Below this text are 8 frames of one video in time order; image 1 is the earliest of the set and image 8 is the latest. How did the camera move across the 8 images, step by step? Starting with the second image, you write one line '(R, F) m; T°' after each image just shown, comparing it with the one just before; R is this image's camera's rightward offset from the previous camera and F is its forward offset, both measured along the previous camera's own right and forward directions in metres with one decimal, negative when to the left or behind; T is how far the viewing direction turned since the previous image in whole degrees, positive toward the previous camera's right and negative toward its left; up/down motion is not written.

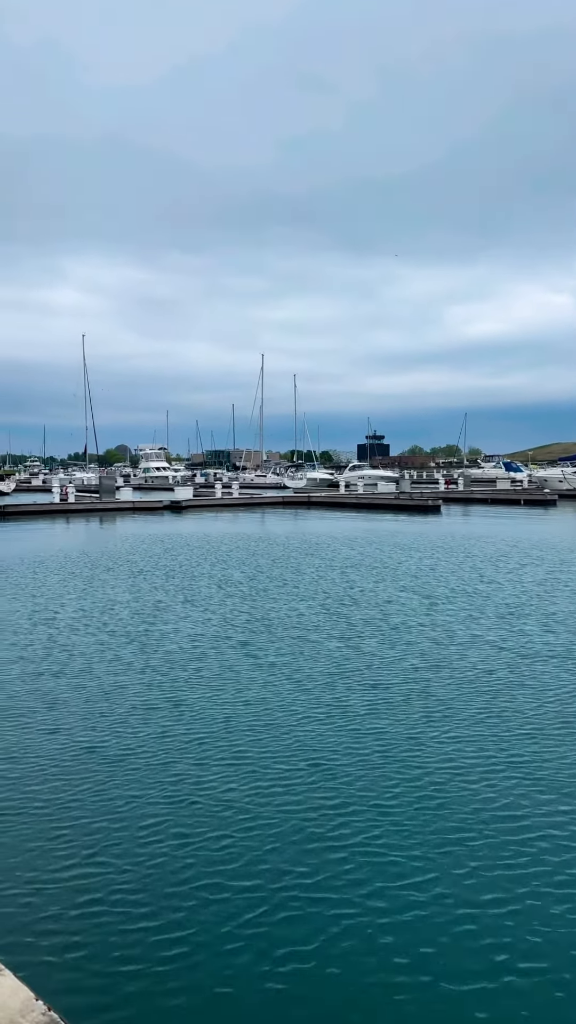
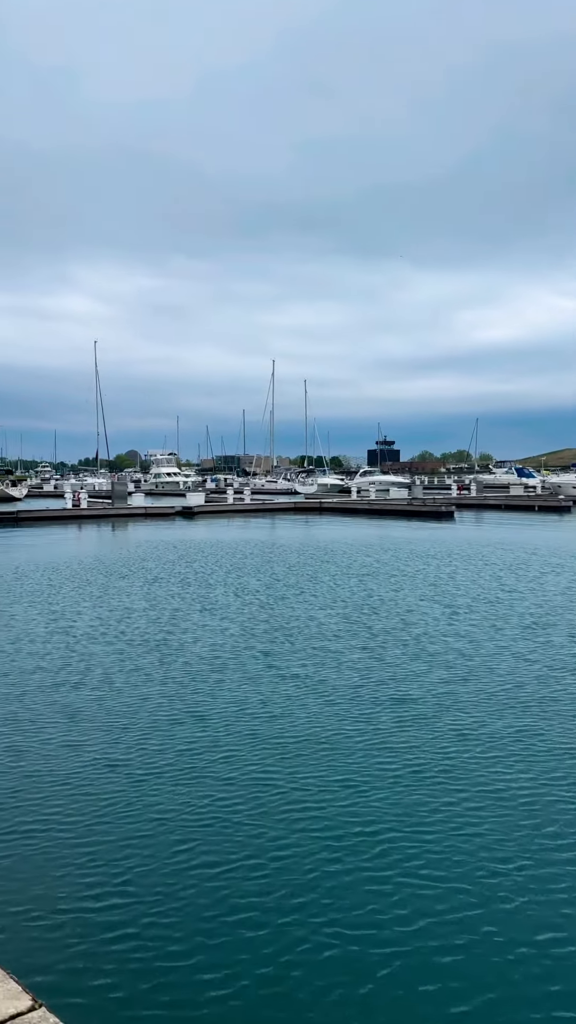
(-0.2, +0.3) m; -1°
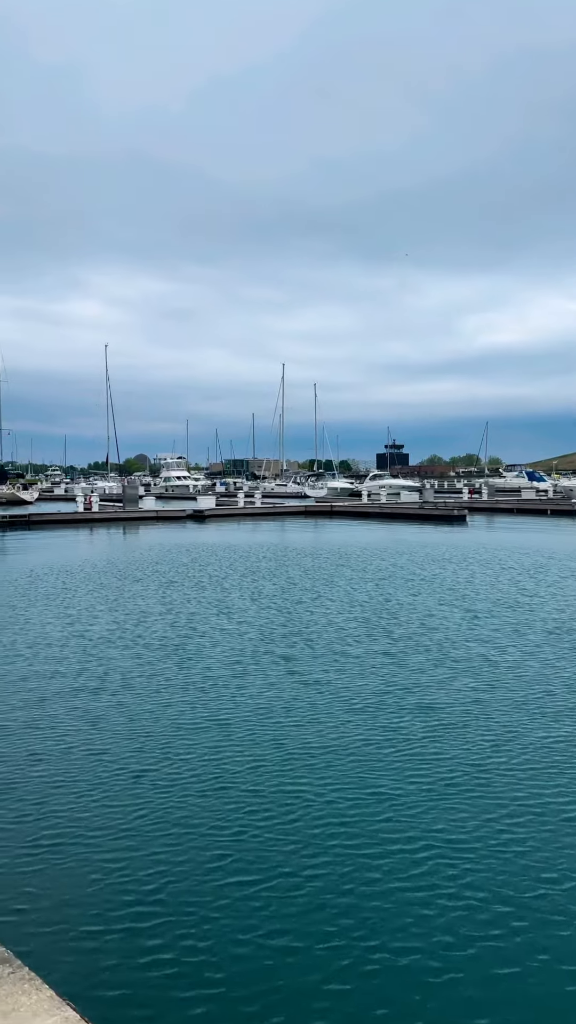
(-0.2, +0.2) m; -1°
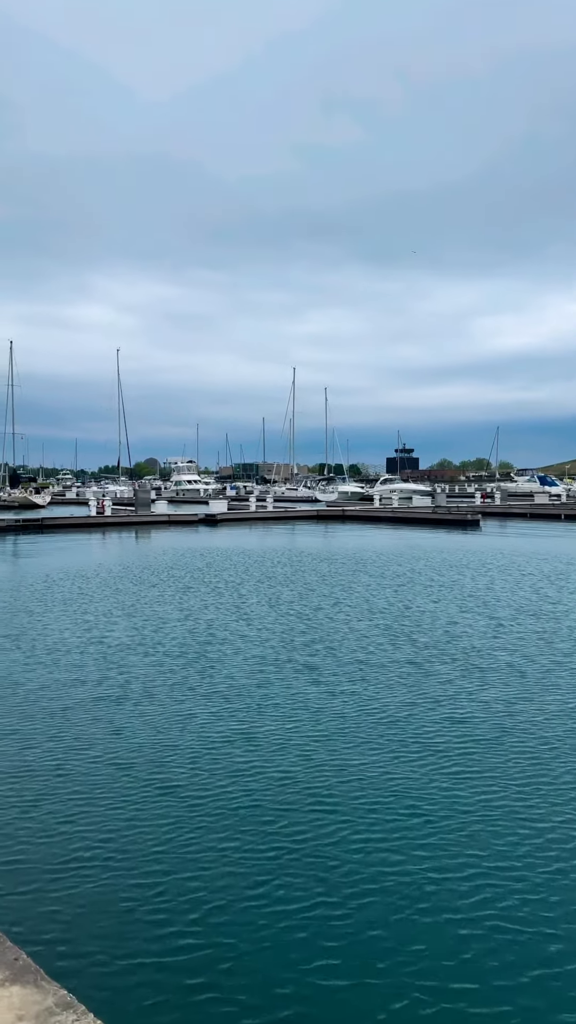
(-0.3, +0.3) m; -1°
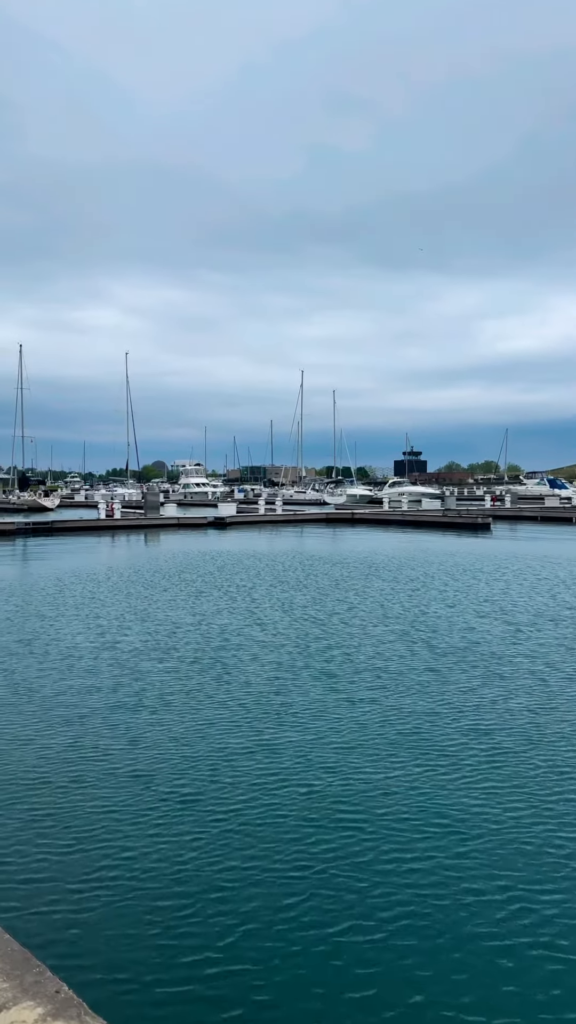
(-0.2, +0.3) m; -1°
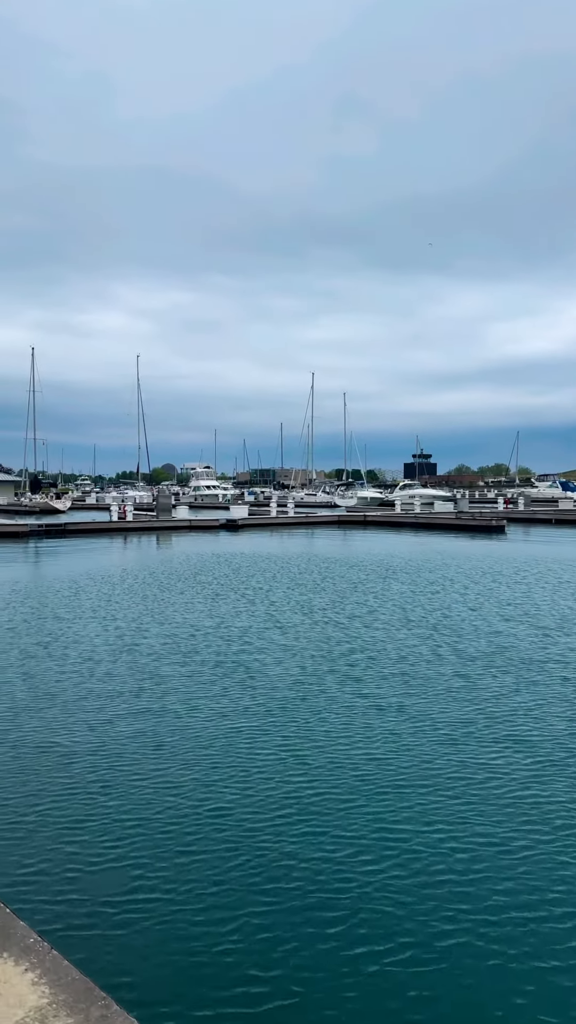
(-0.3, +0.4) m; -1°
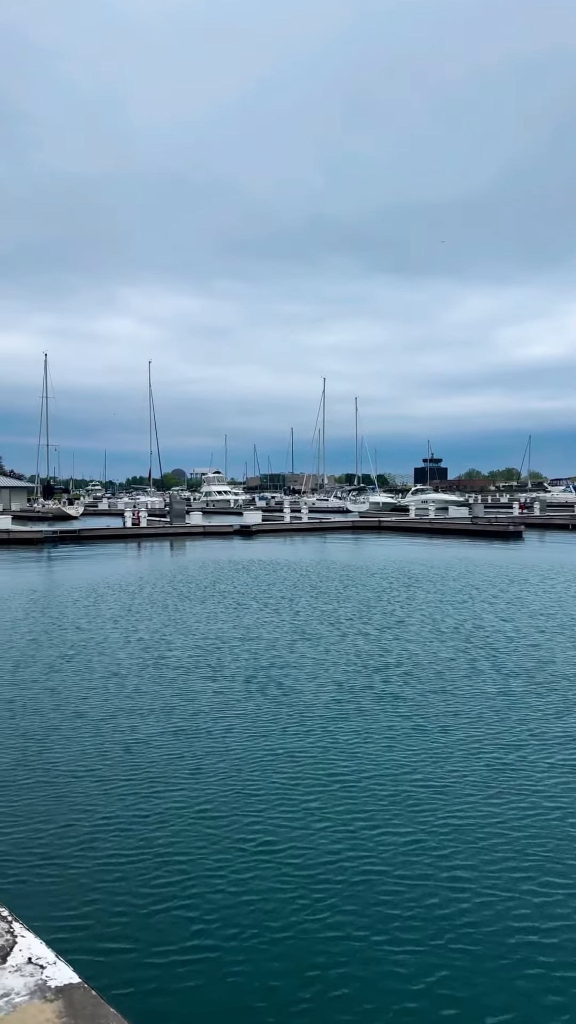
(-0.5, +0.6) m; -1°
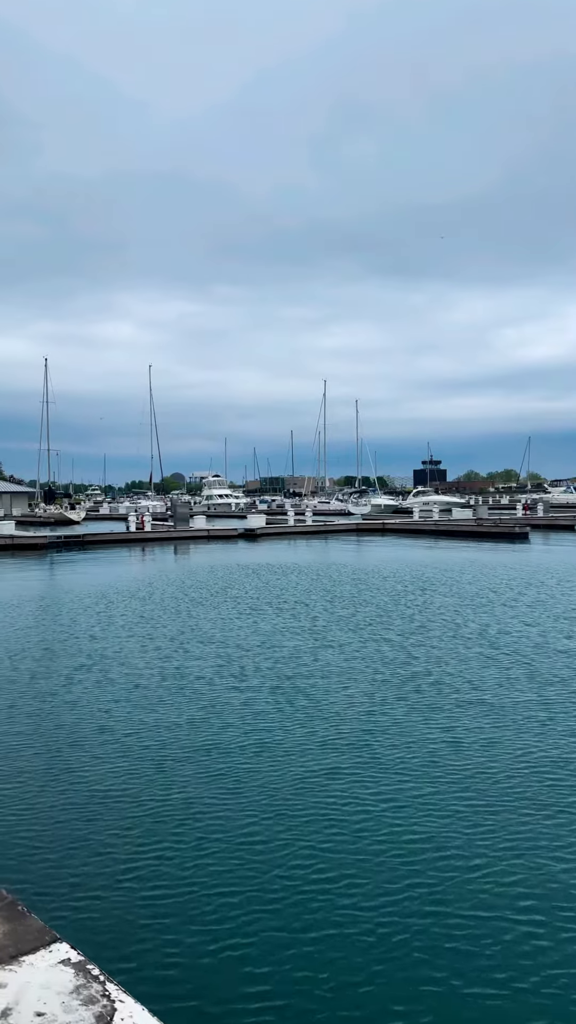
(-0.5, +0.5) m; 0°
